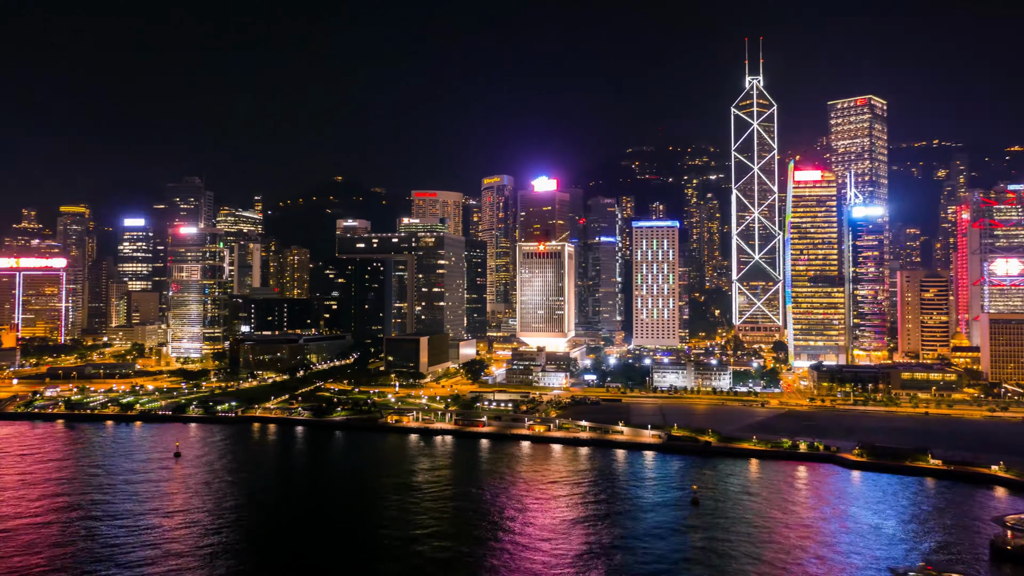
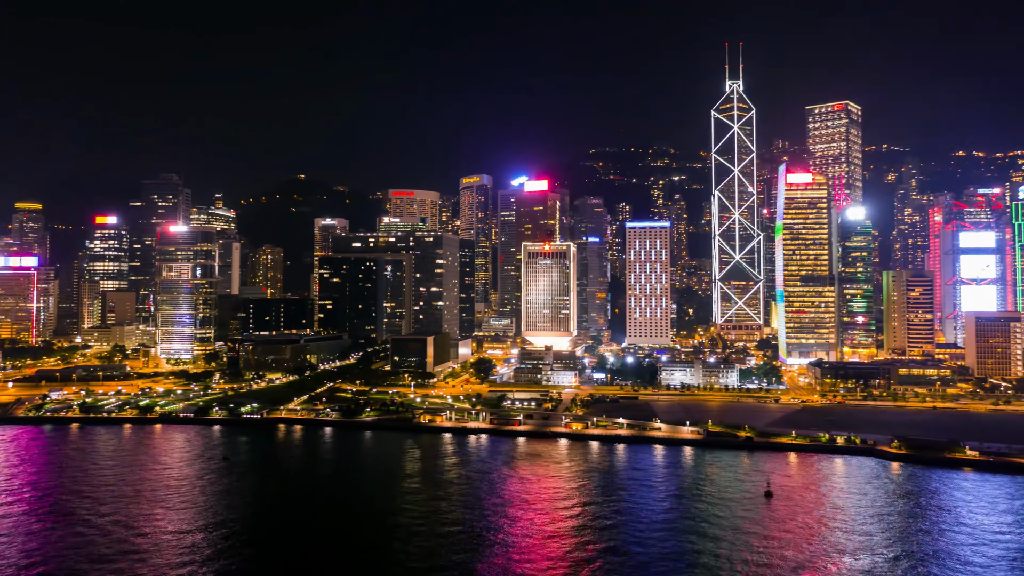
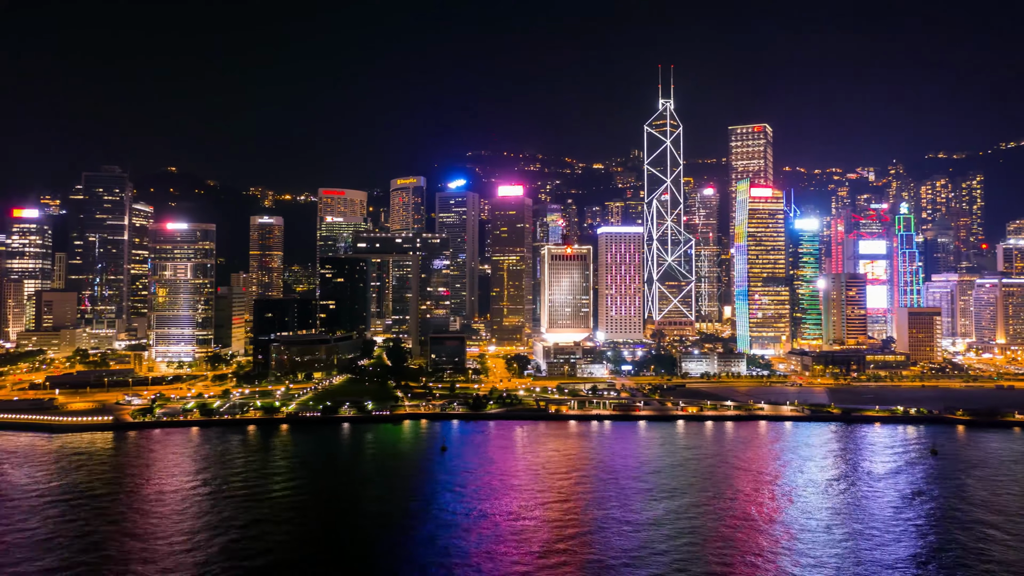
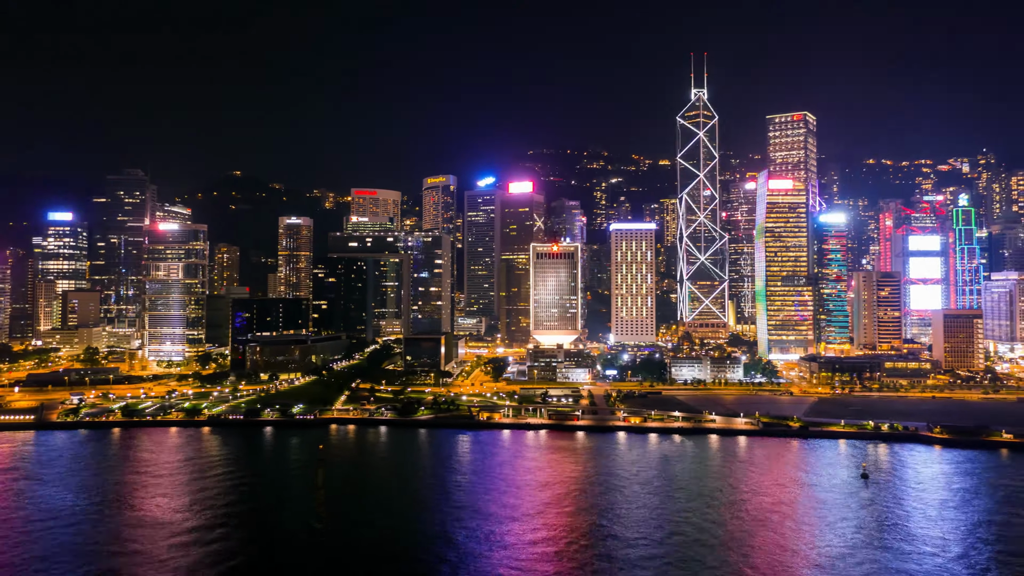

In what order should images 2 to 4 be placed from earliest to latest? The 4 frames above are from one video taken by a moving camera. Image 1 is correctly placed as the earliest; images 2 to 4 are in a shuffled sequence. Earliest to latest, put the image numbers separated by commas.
2, 4, 3
